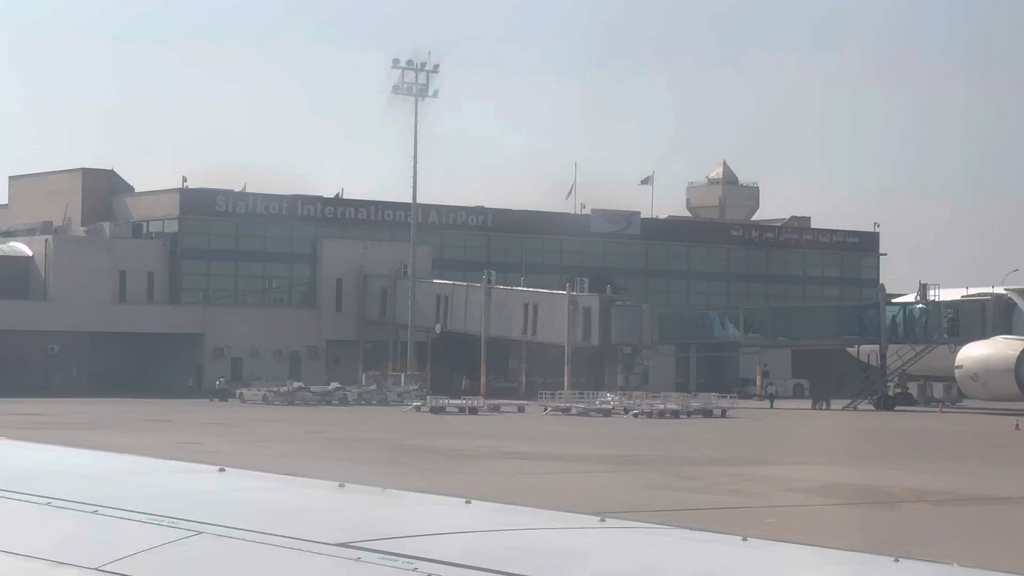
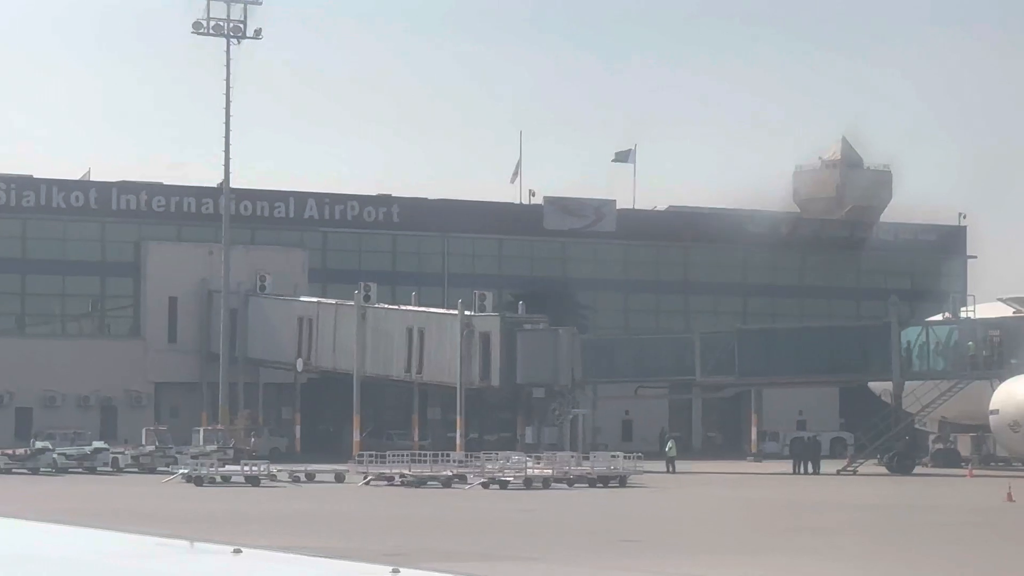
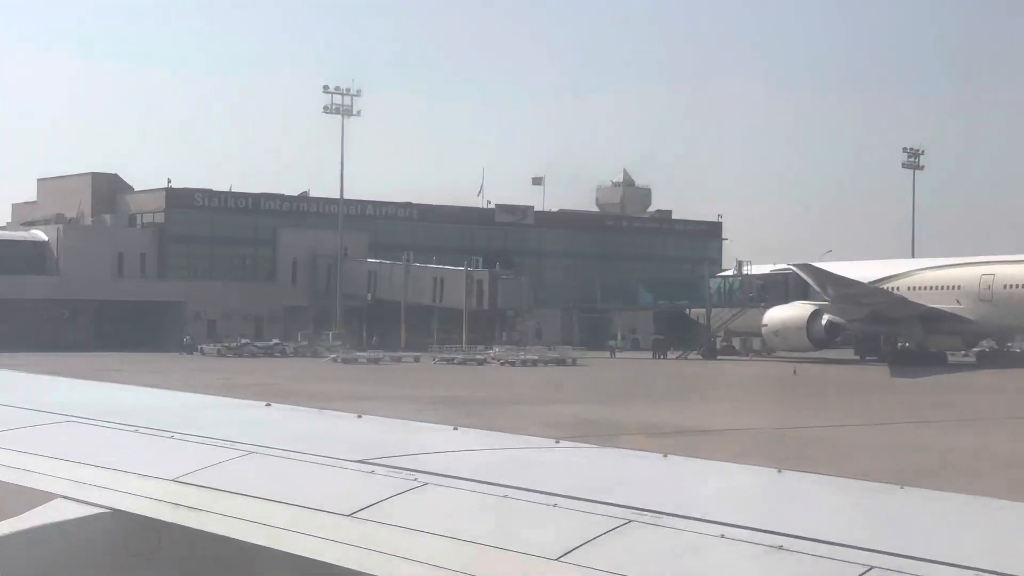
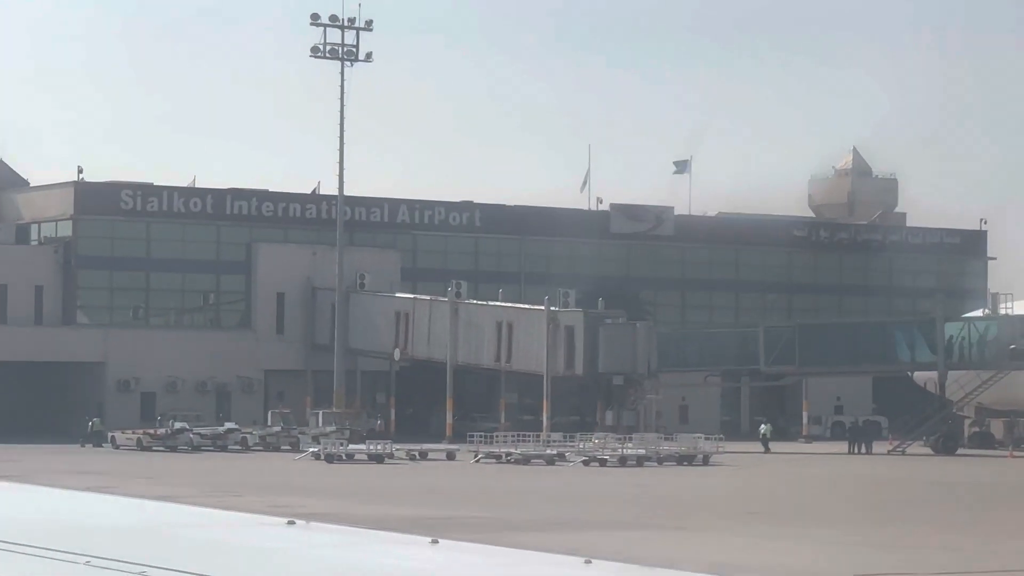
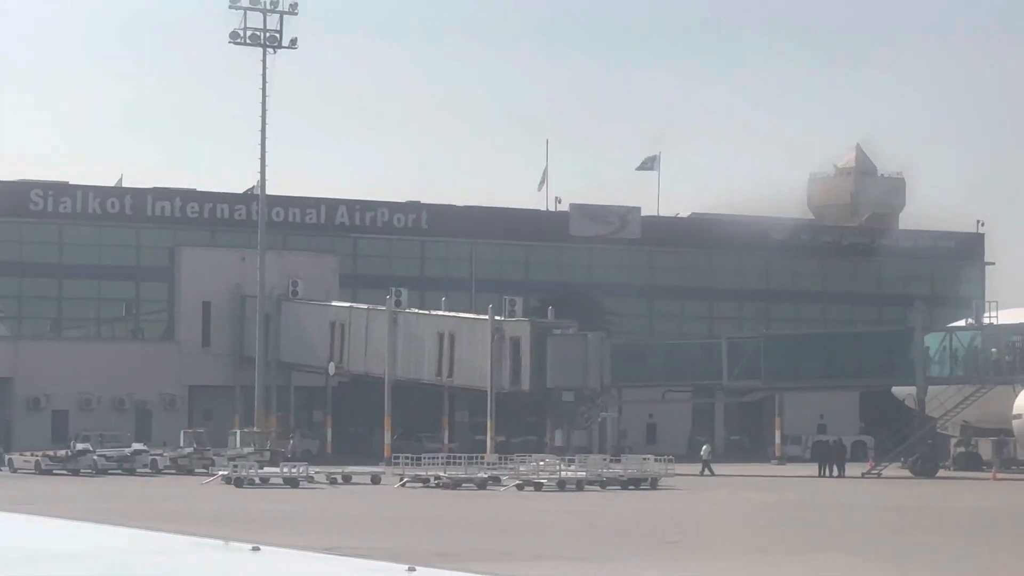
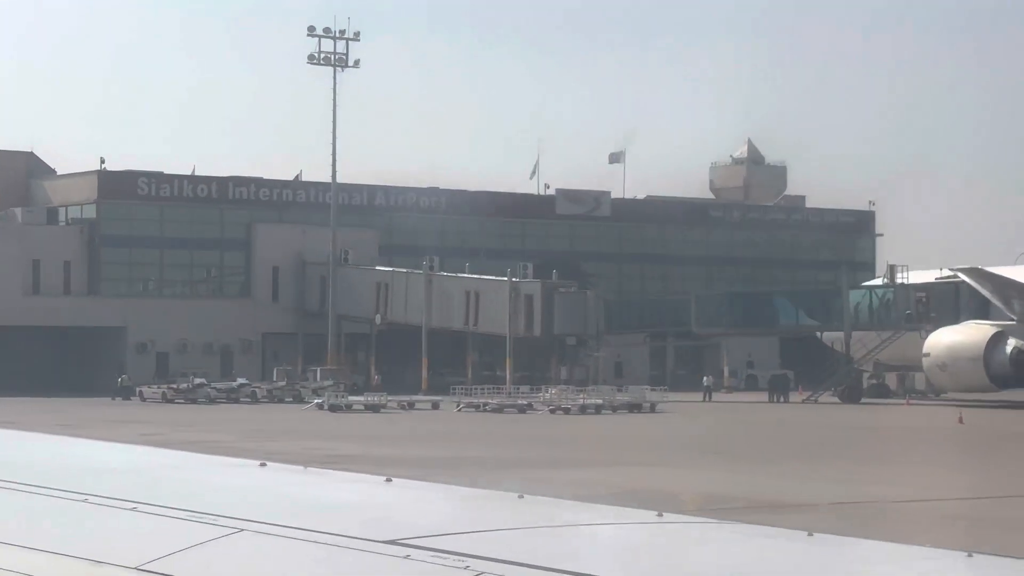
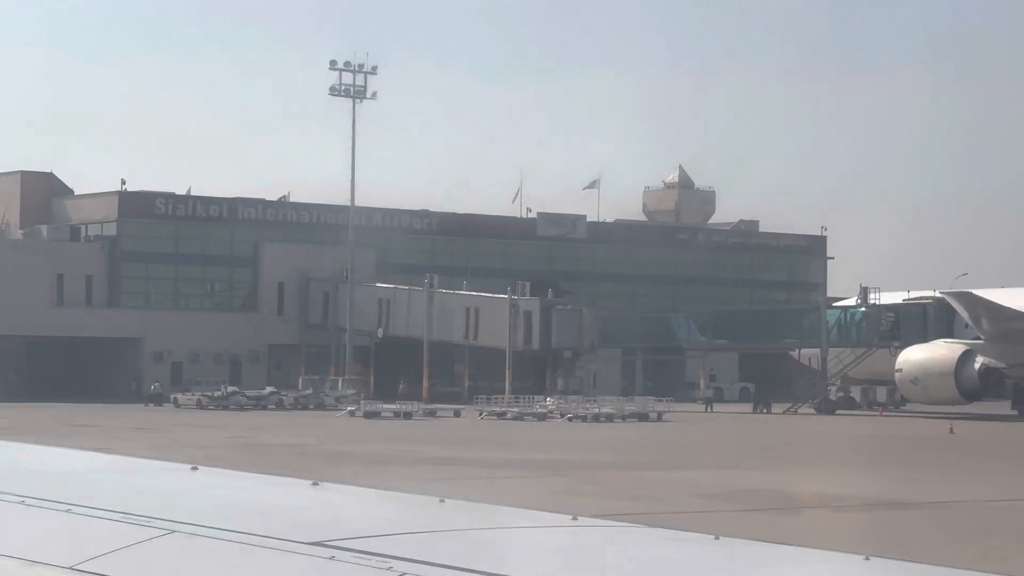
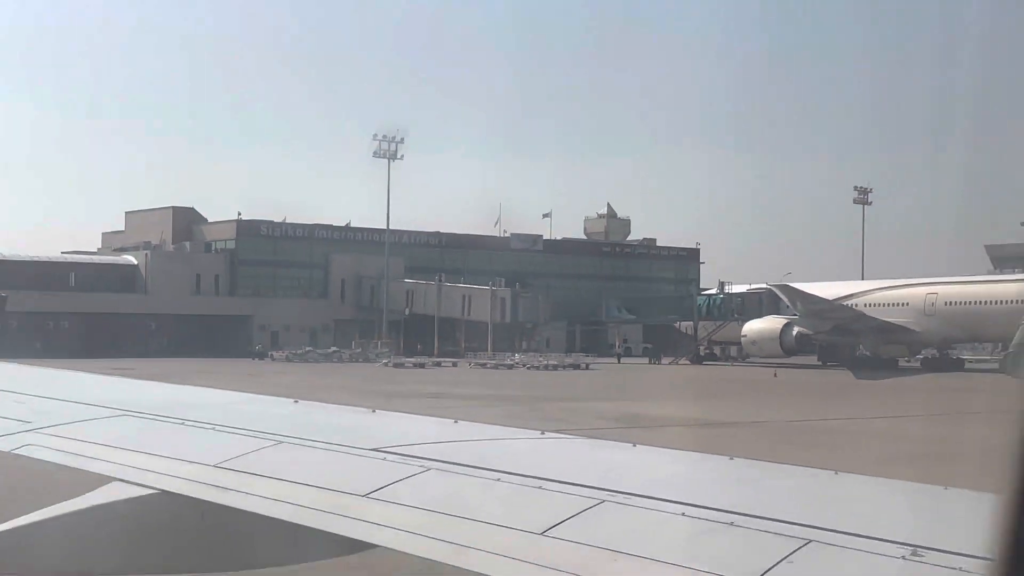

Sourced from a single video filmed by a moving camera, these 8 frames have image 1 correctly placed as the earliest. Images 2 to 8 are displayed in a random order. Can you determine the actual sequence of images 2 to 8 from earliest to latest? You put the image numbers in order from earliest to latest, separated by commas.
7, 8, 3, 6, 4, 5, 2
